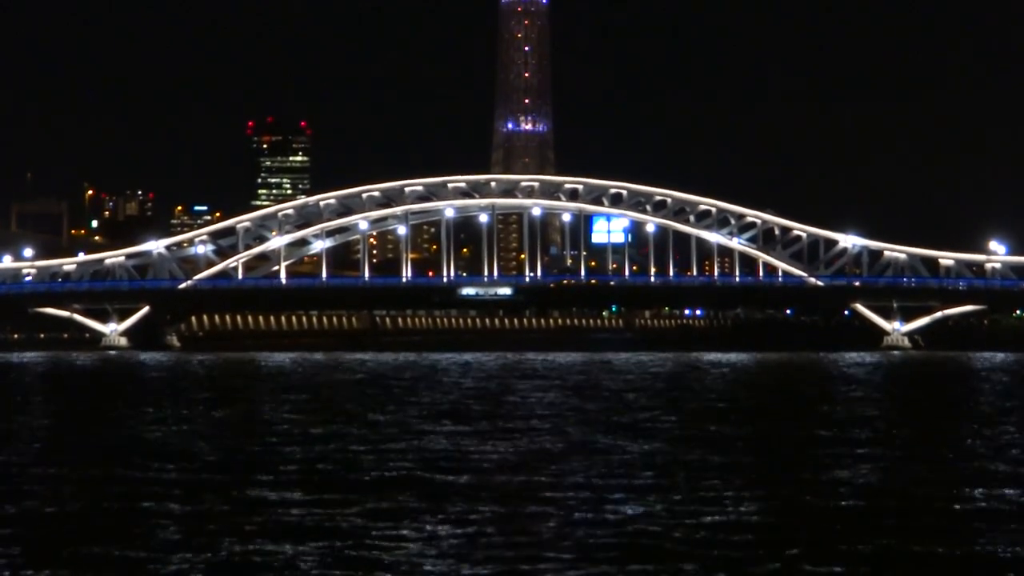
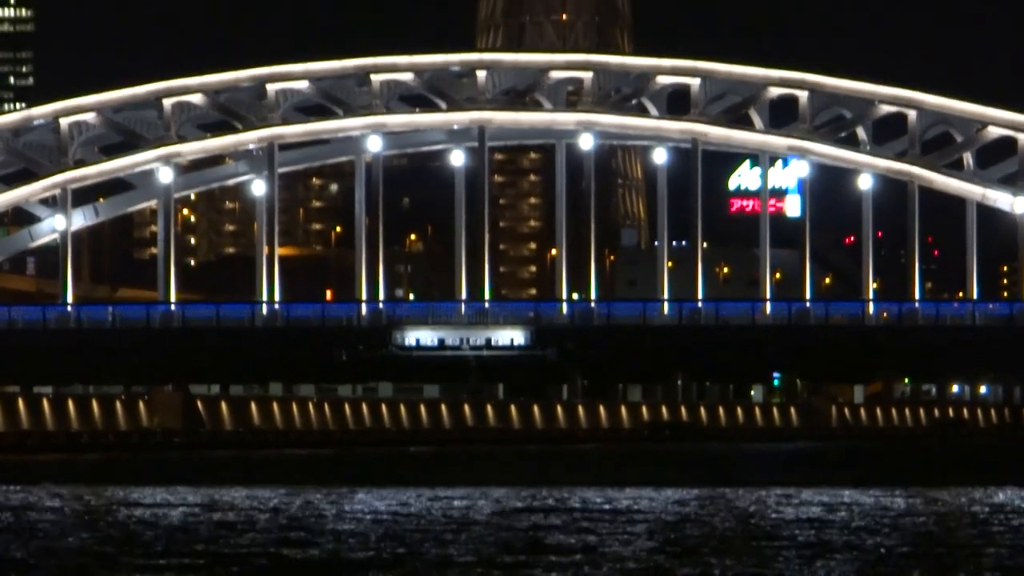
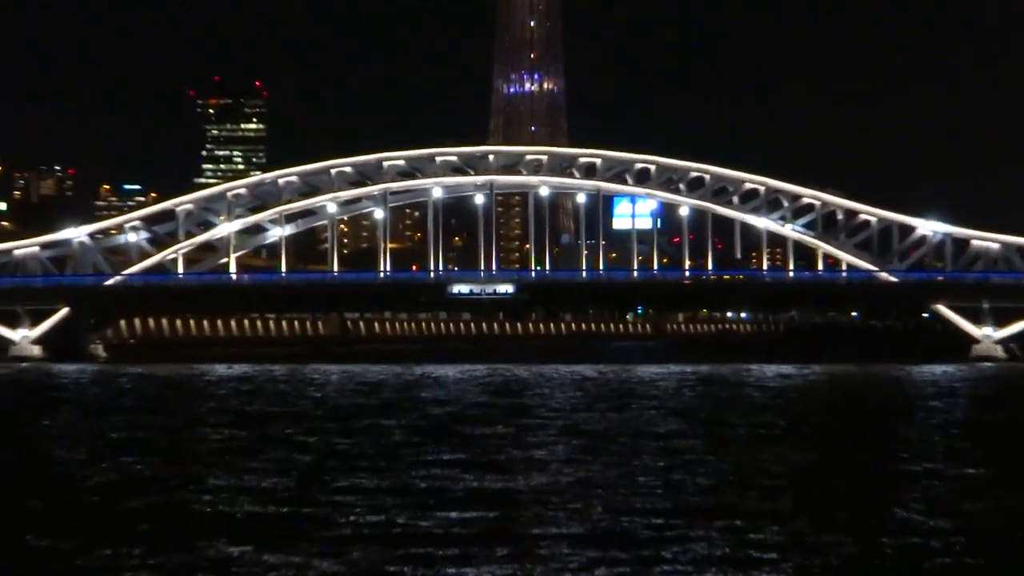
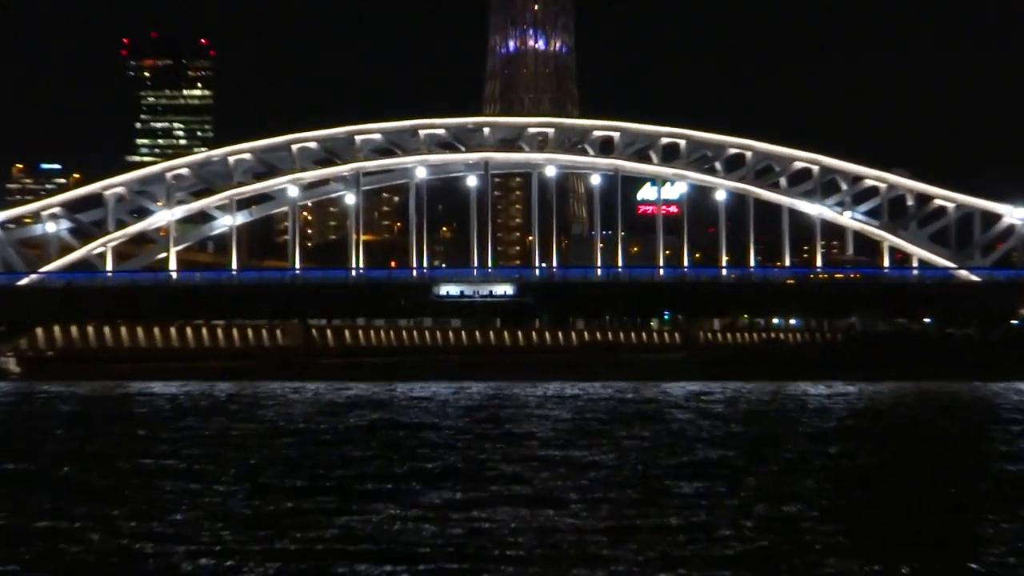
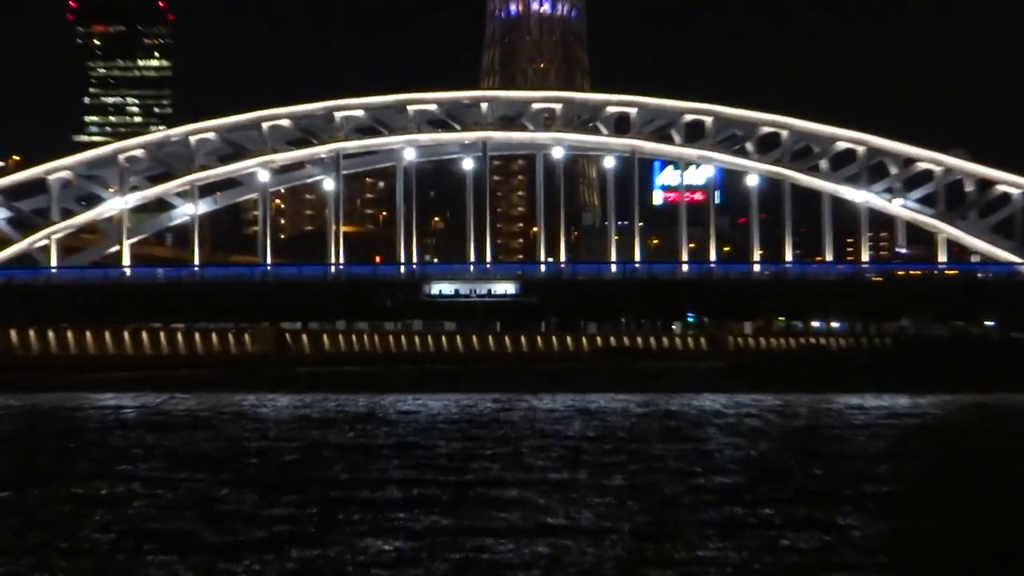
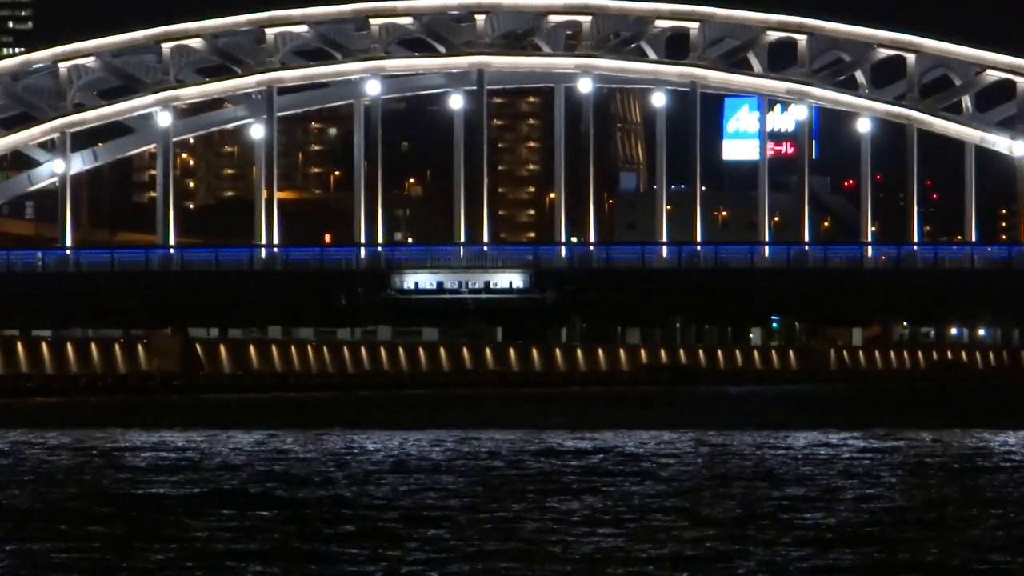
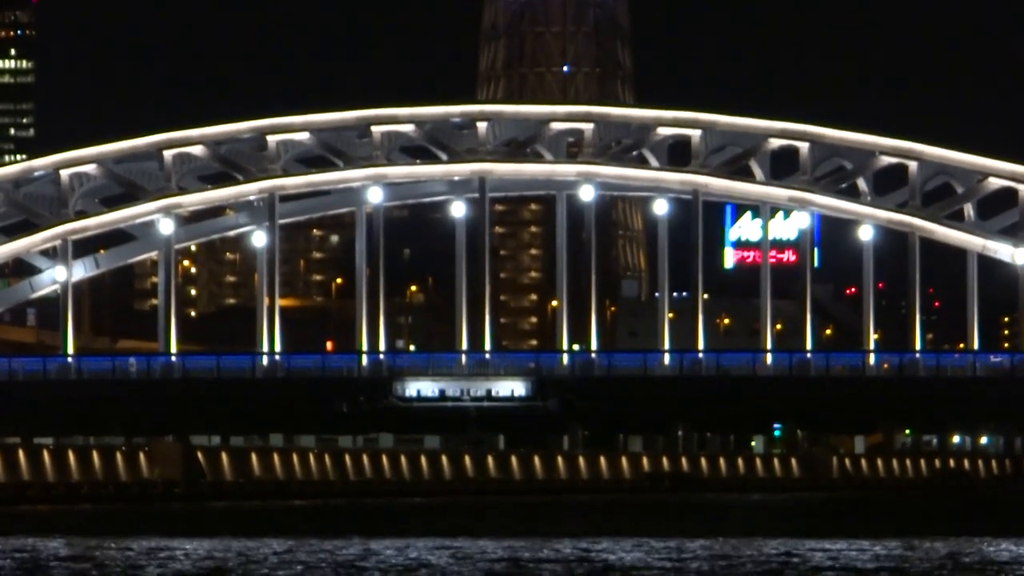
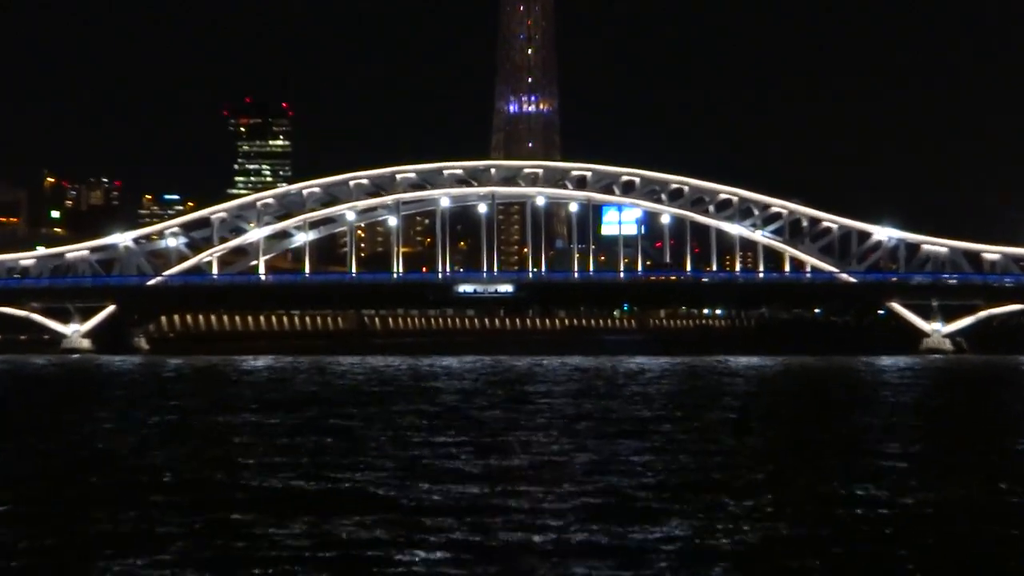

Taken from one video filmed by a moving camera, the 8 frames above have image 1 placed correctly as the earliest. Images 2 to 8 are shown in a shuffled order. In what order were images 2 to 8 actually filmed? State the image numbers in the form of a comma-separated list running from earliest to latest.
8, 3, 4, 5, 6, 2, 7
